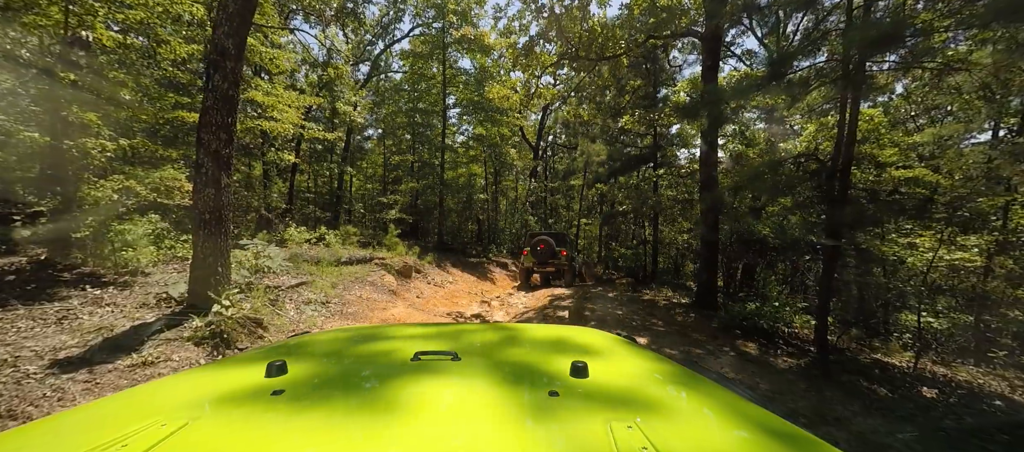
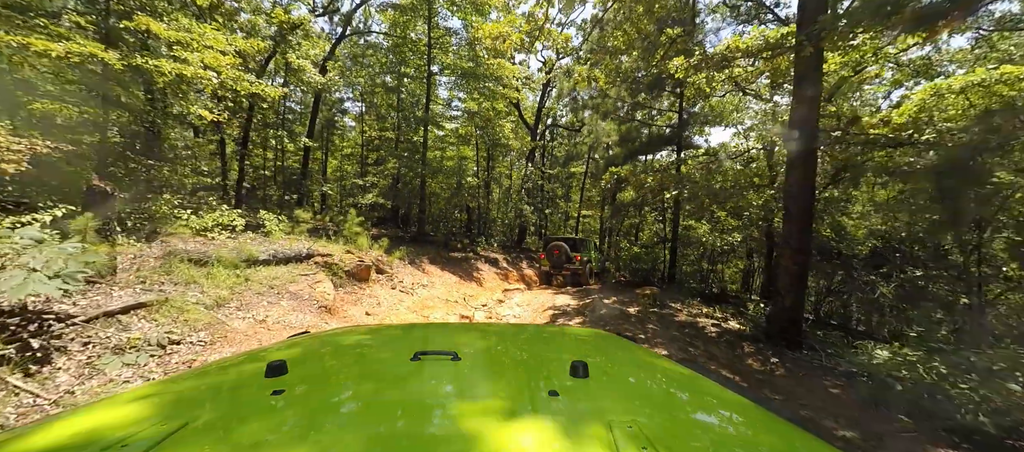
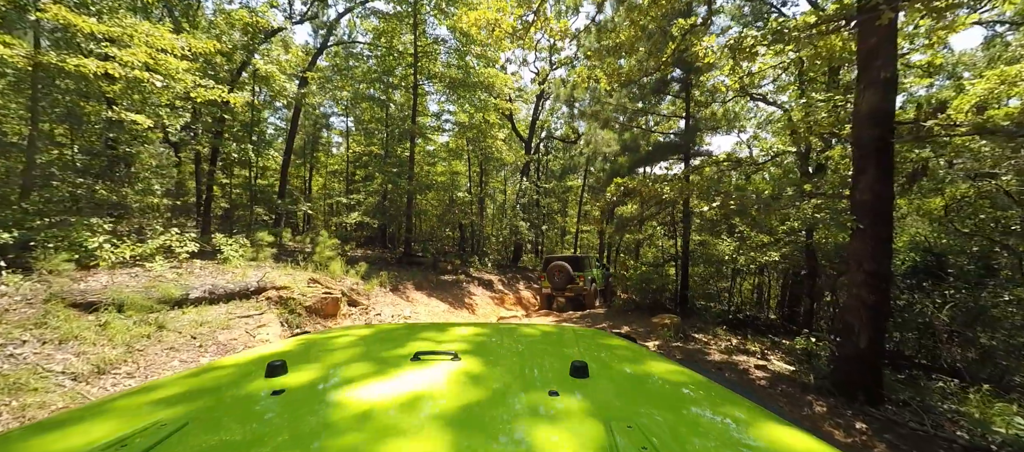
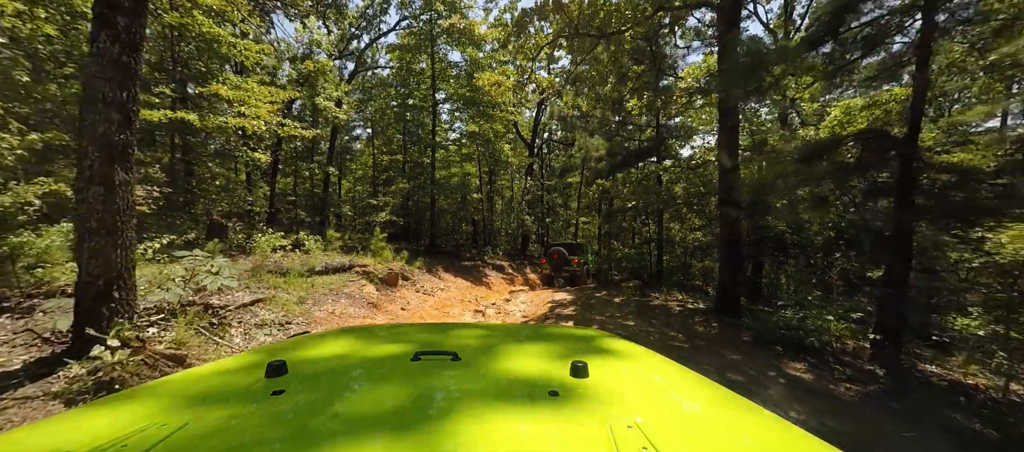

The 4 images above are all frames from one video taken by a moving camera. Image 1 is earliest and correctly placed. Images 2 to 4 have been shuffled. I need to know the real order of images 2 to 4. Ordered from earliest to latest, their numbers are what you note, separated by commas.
4, 2, 3
